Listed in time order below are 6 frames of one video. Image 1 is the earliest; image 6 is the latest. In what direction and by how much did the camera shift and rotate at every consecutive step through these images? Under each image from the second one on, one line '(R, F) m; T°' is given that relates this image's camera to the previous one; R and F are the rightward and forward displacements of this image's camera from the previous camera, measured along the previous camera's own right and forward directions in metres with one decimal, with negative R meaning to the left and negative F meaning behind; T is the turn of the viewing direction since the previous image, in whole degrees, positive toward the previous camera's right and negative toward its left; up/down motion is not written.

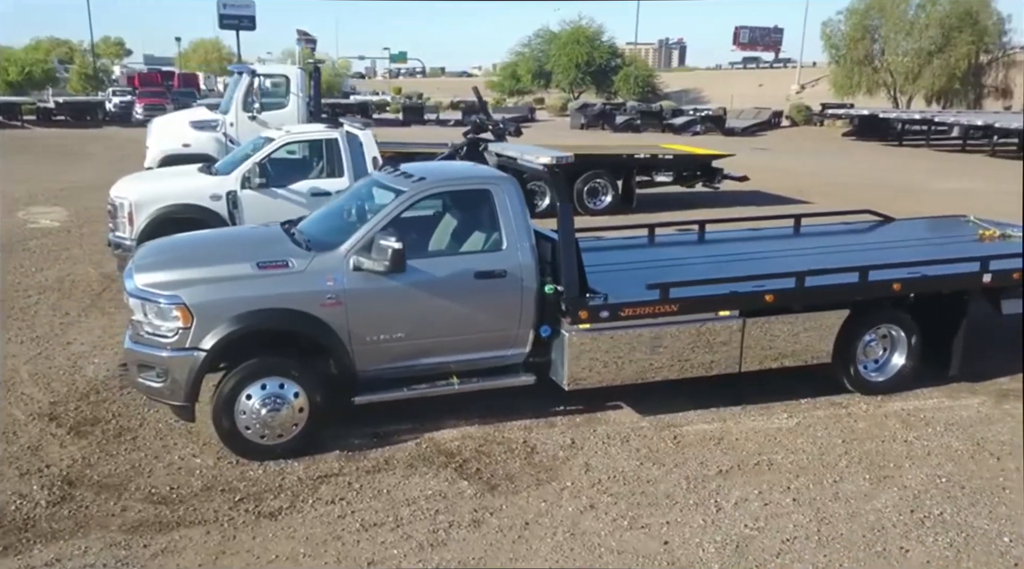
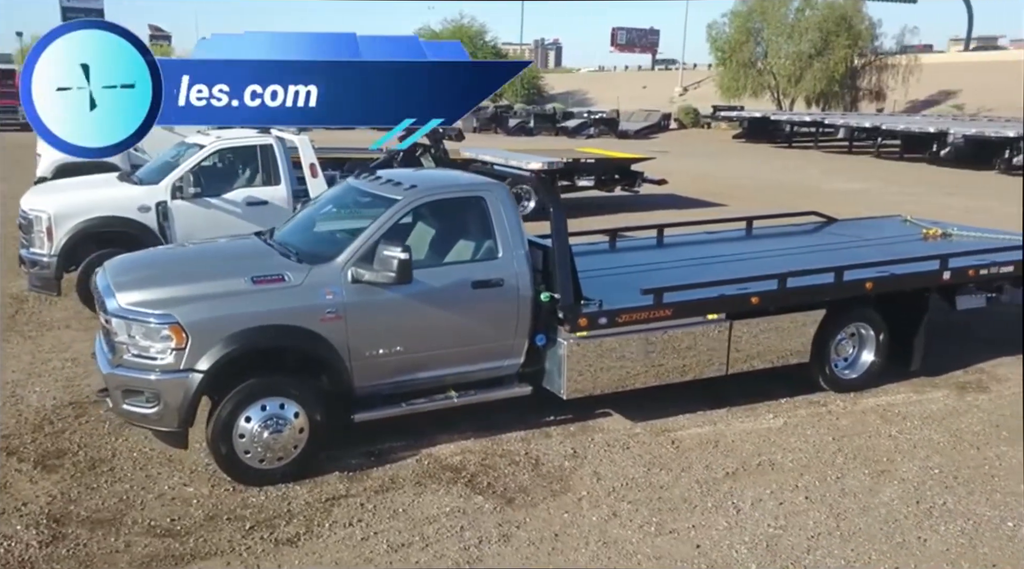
(-0.7, +0.1) m; +7°
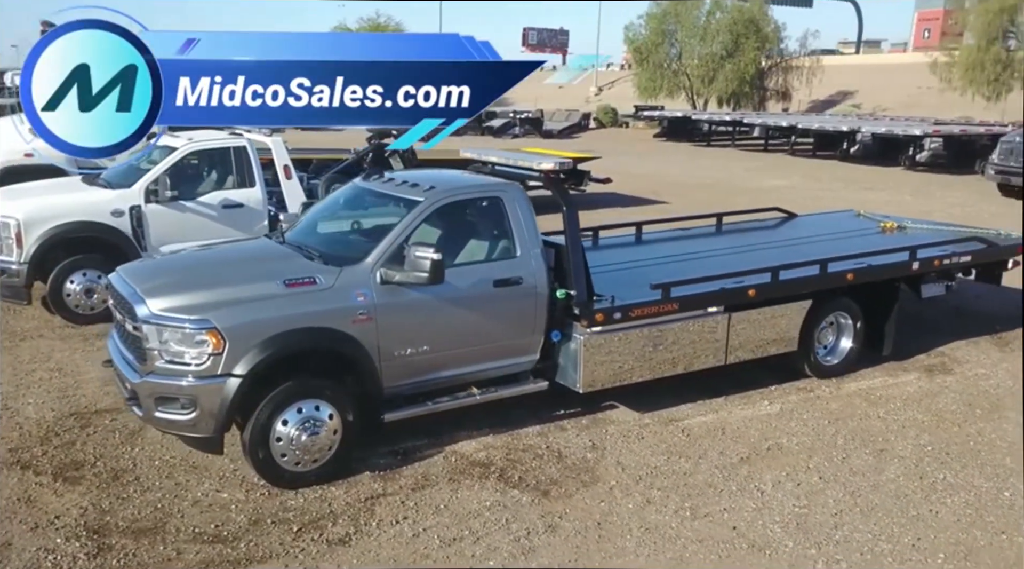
(-0.7, -0.1) m; +6°
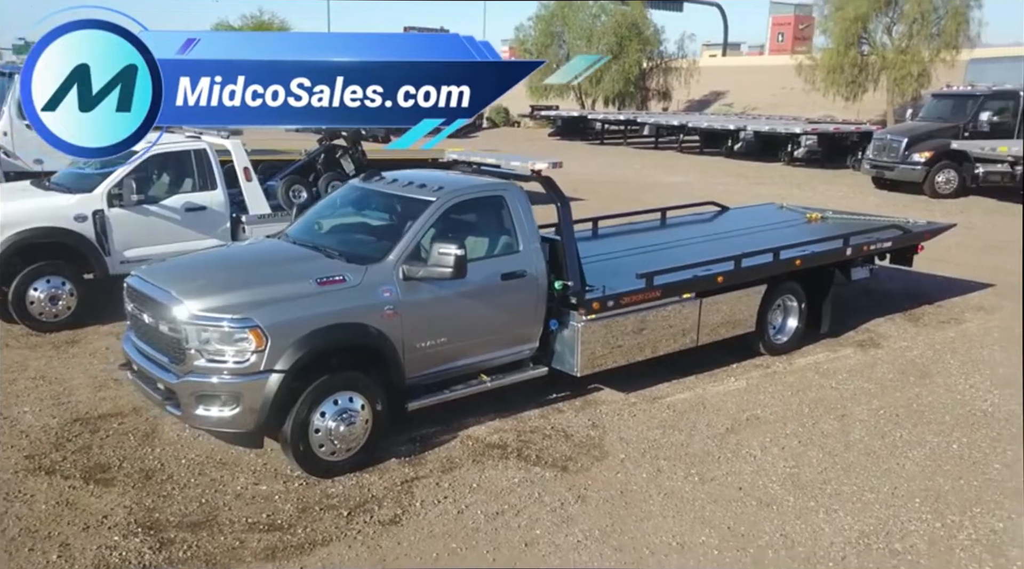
(-0.8, -0.3) m; +8°
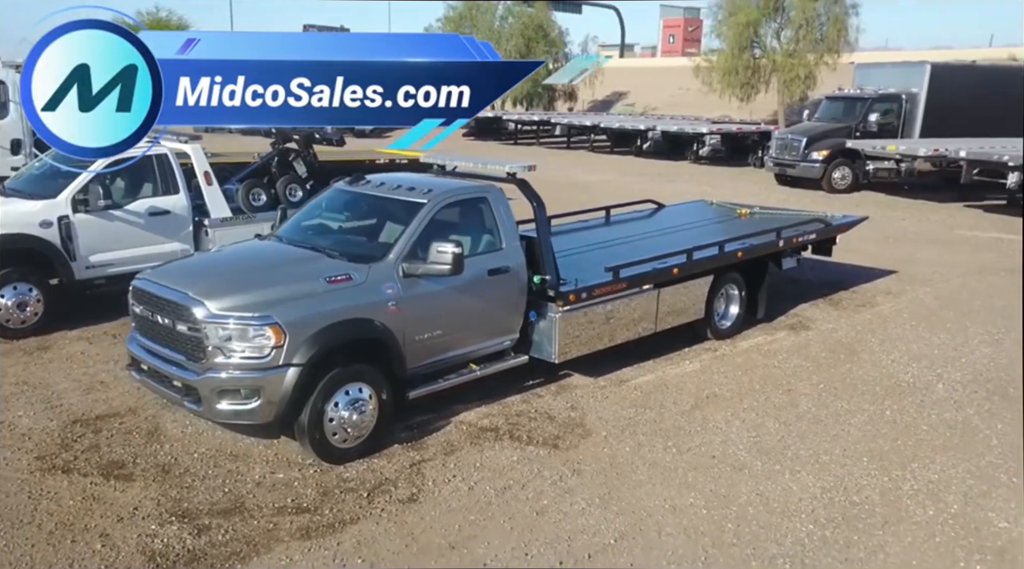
(-0.6, -0.4) m; +6°
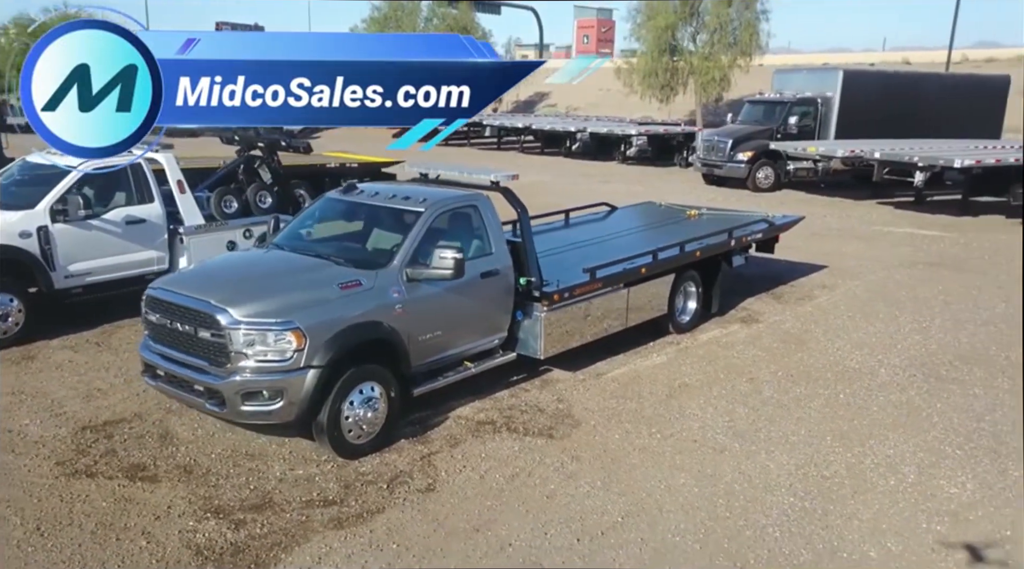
(-0.5, -0.4) m; +5°
